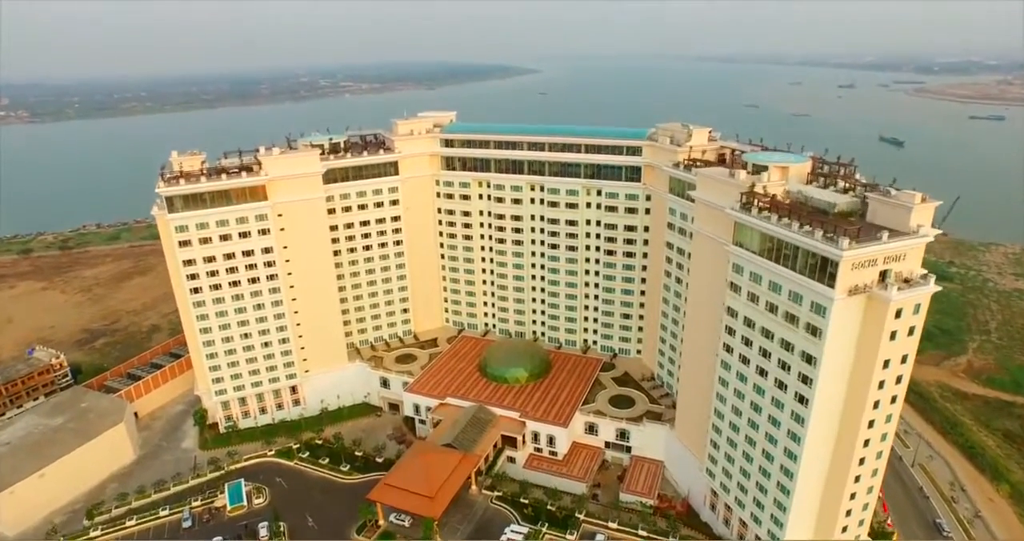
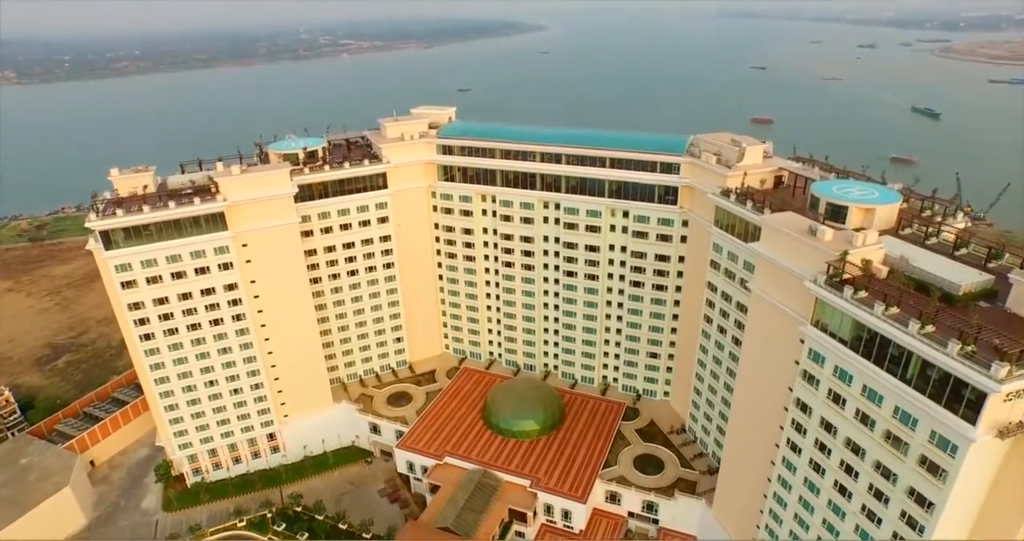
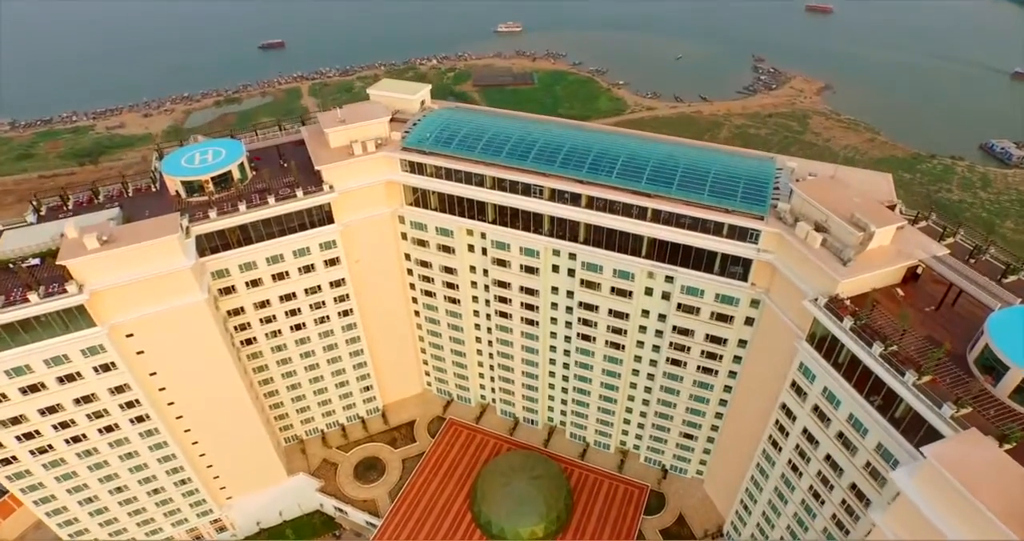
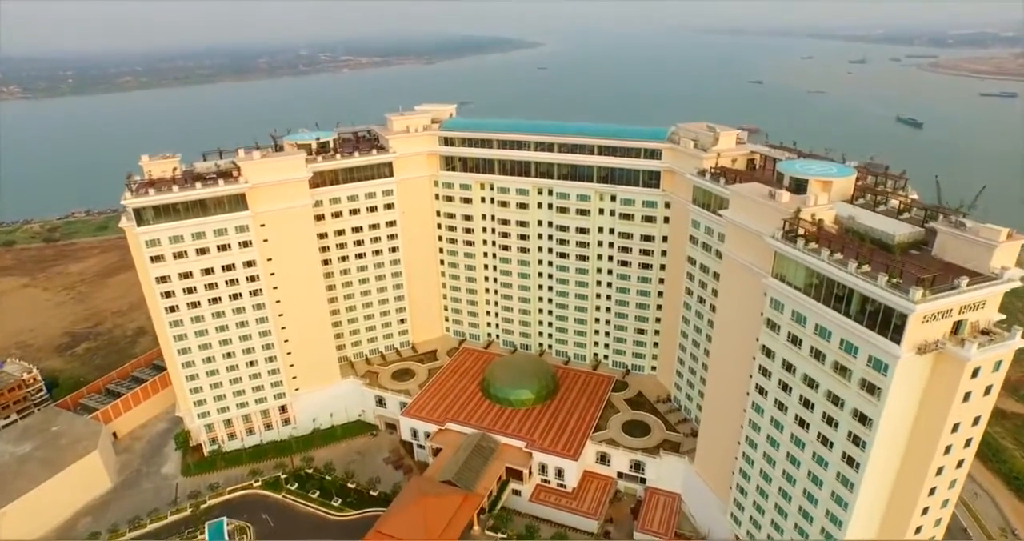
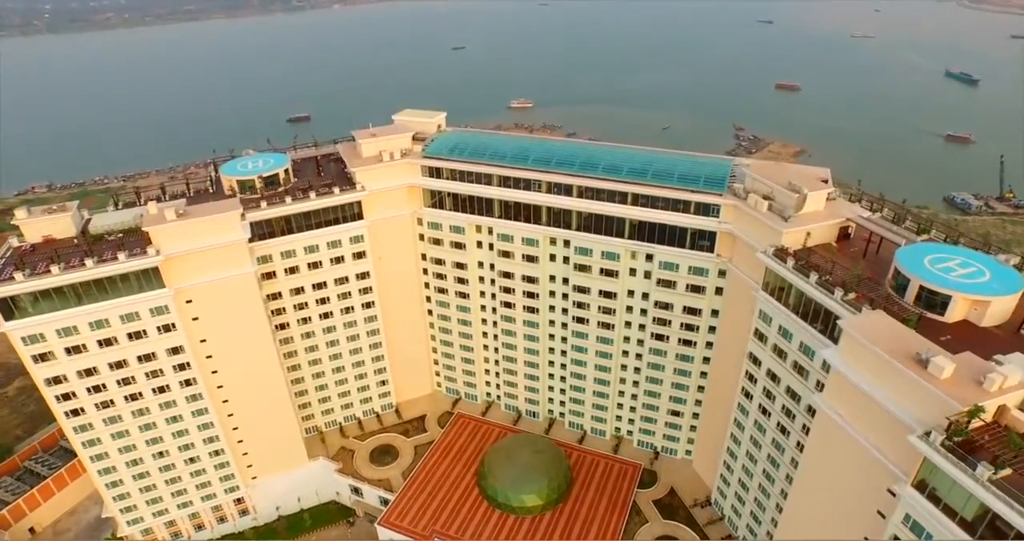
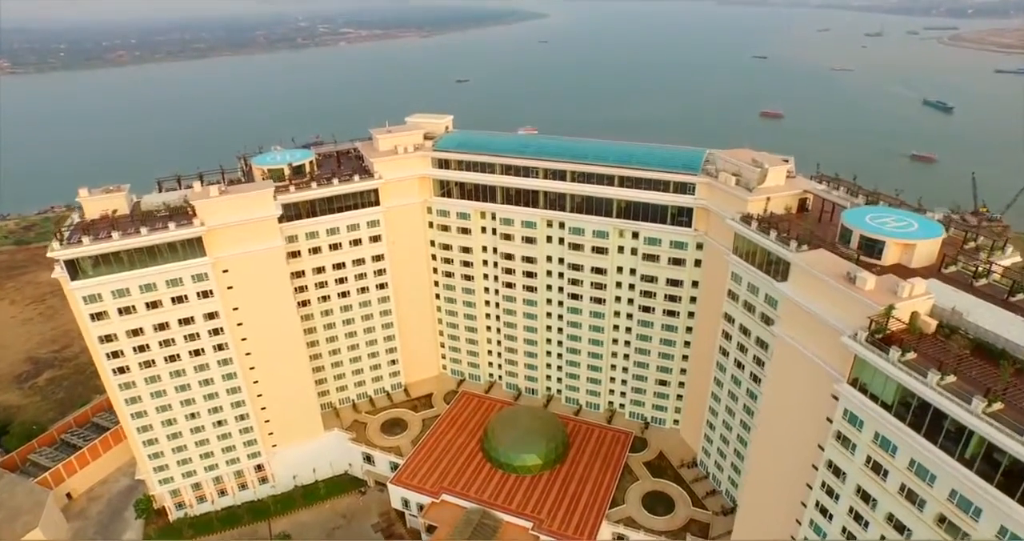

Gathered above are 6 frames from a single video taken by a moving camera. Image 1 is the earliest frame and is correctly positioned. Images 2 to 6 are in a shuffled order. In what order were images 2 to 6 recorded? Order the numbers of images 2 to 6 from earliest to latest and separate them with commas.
4, 2, 6, 5, 3
